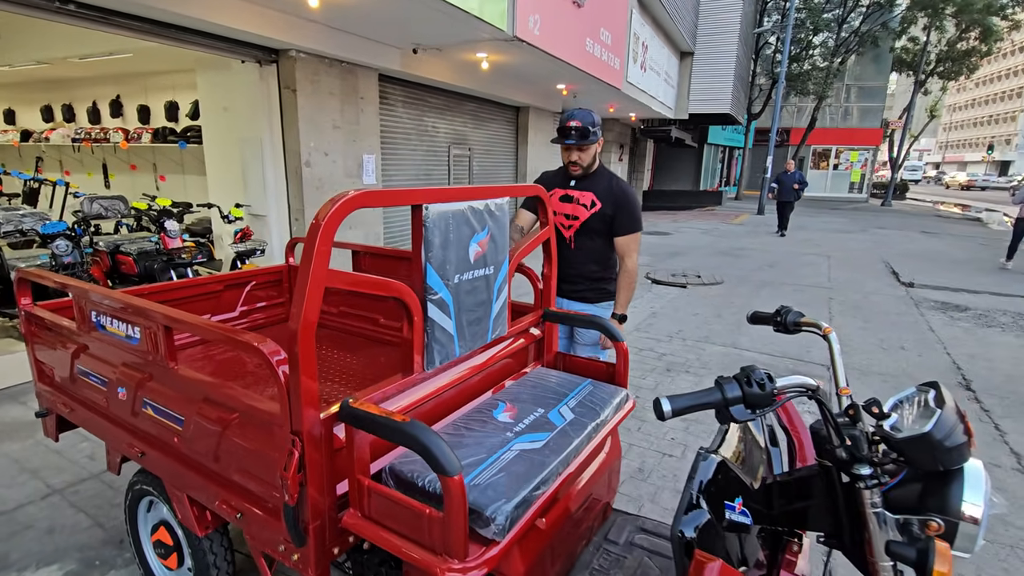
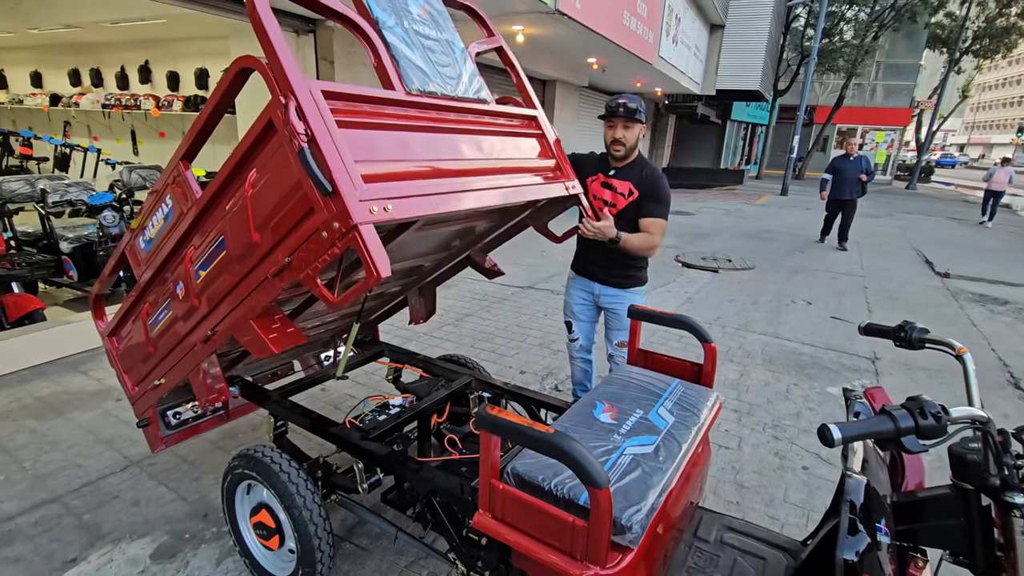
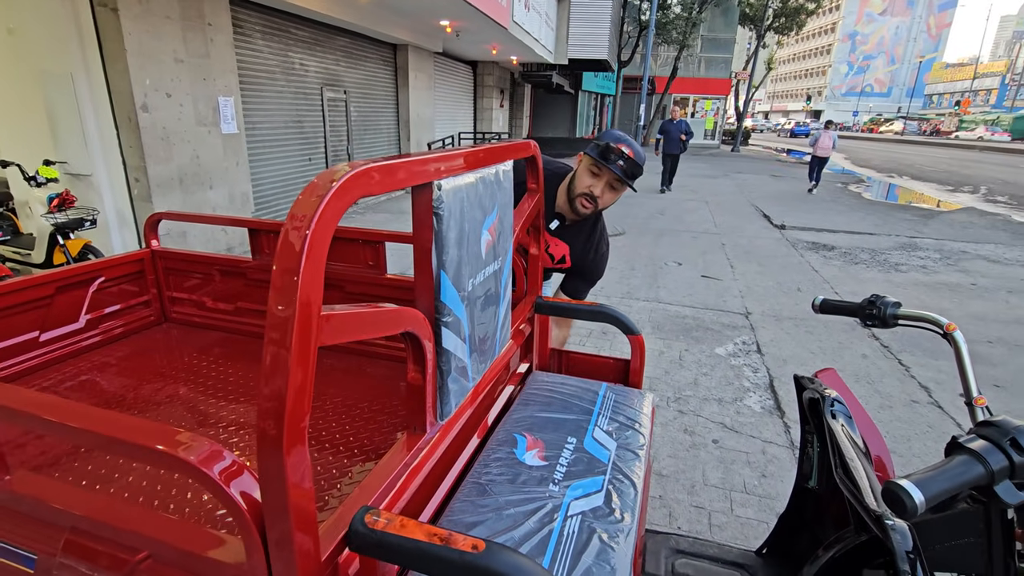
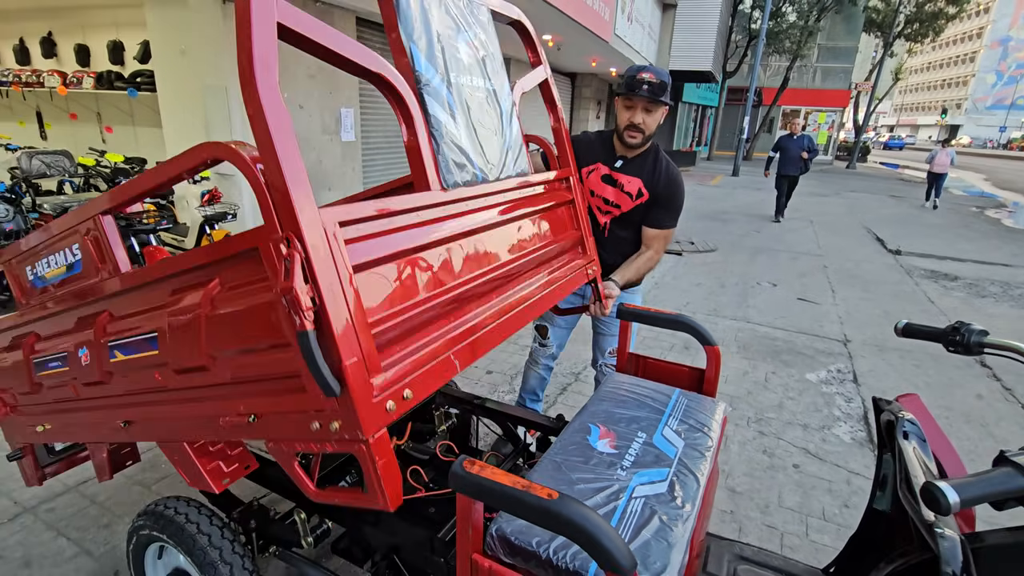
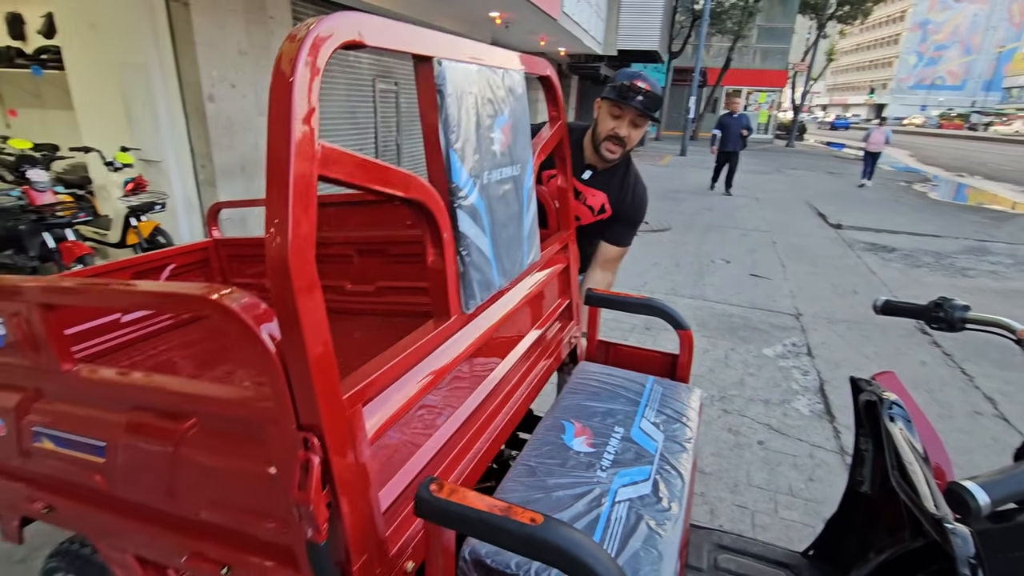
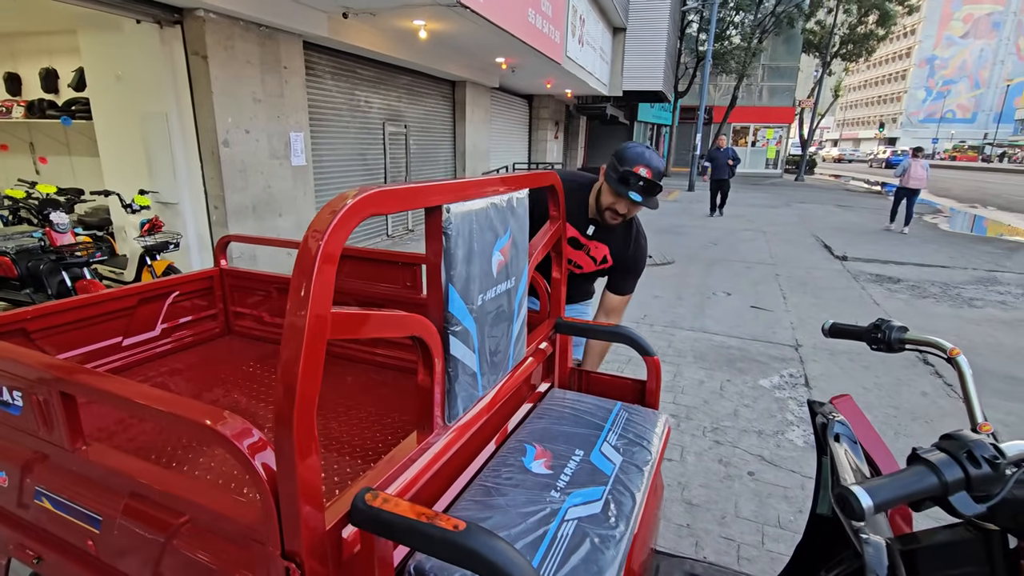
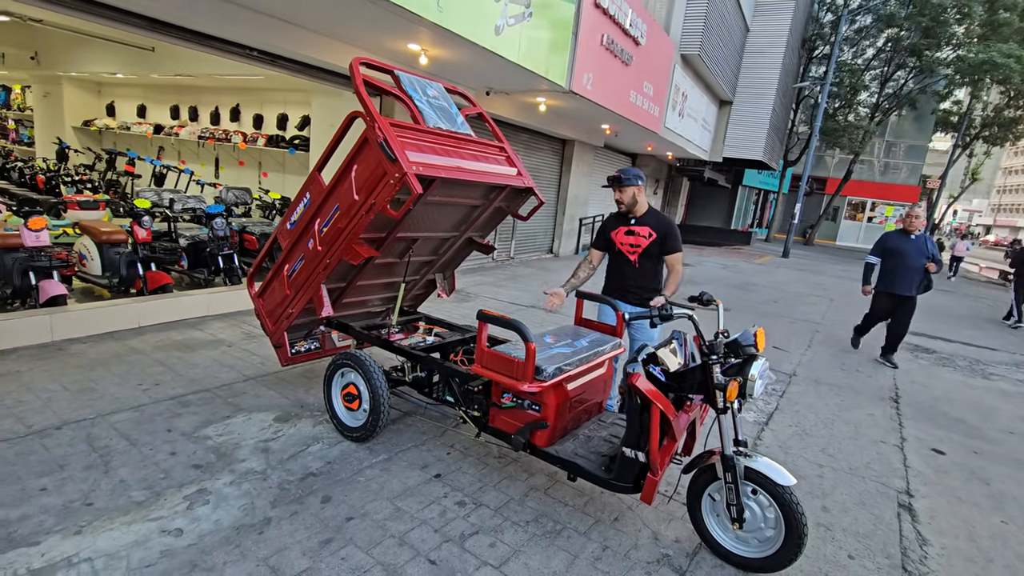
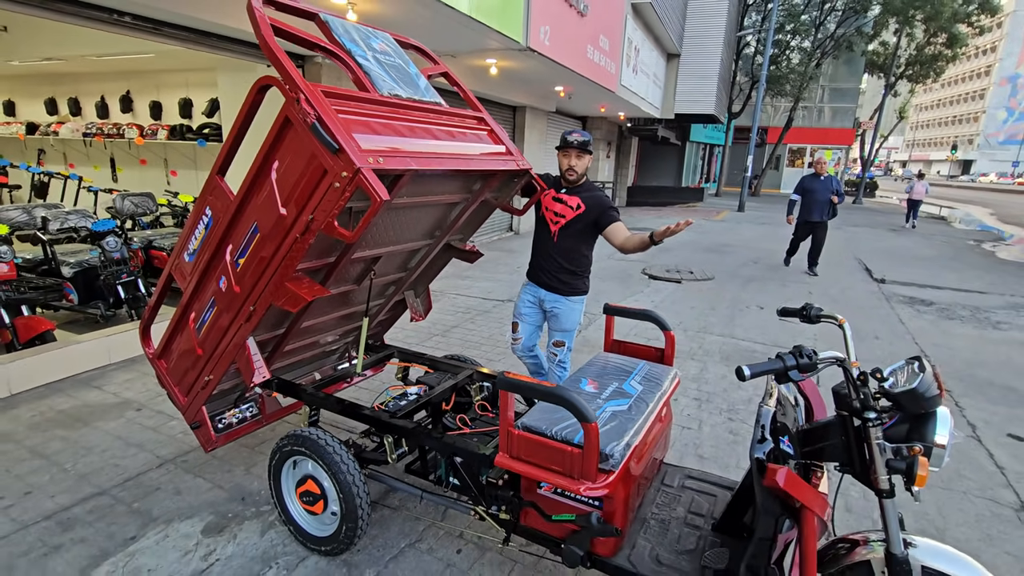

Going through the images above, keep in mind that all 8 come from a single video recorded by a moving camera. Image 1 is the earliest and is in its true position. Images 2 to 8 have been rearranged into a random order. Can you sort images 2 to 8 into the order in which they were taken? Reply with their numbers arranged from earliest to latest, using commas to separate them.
6, 3, 5, 4, 2, 8, 7
